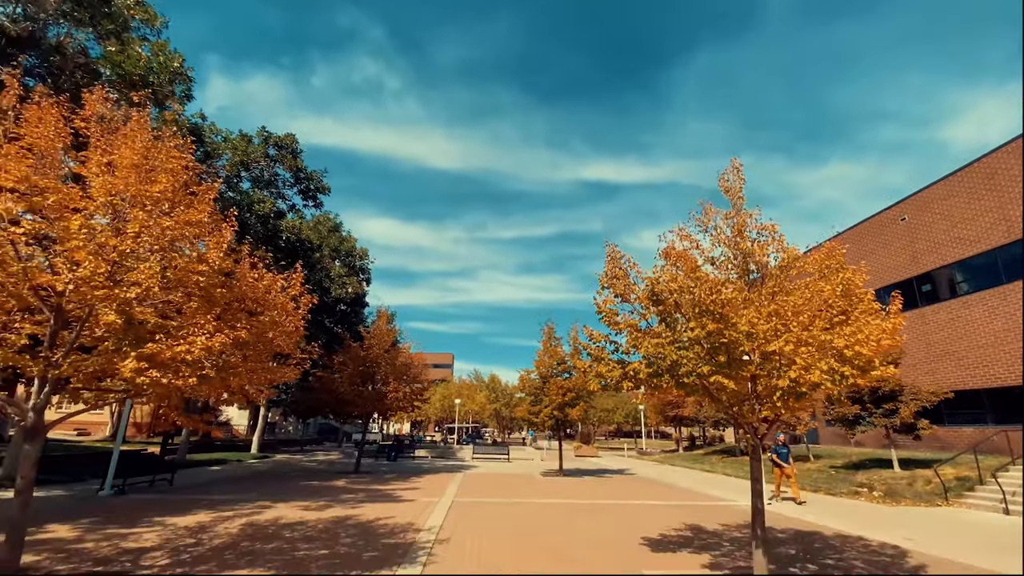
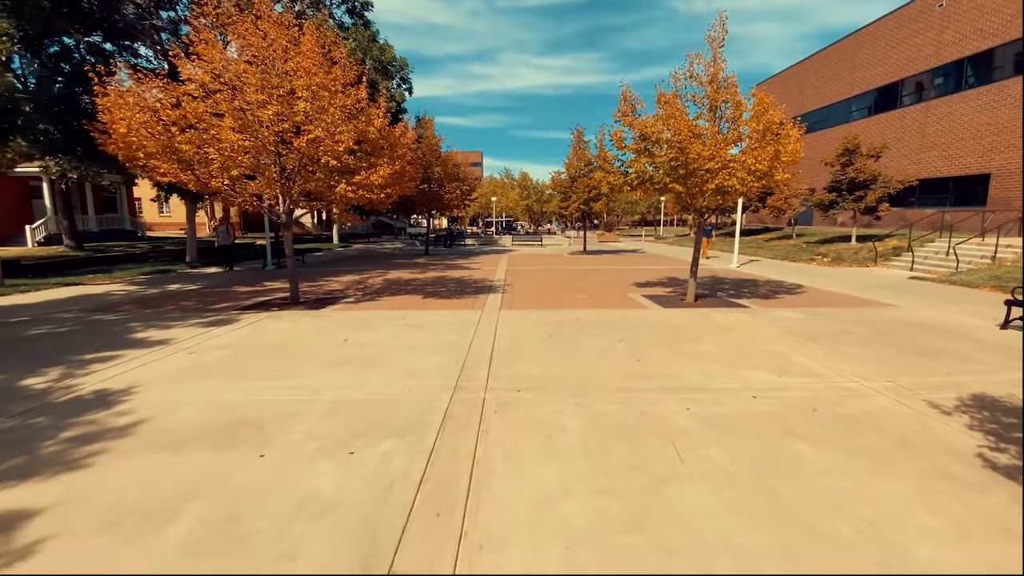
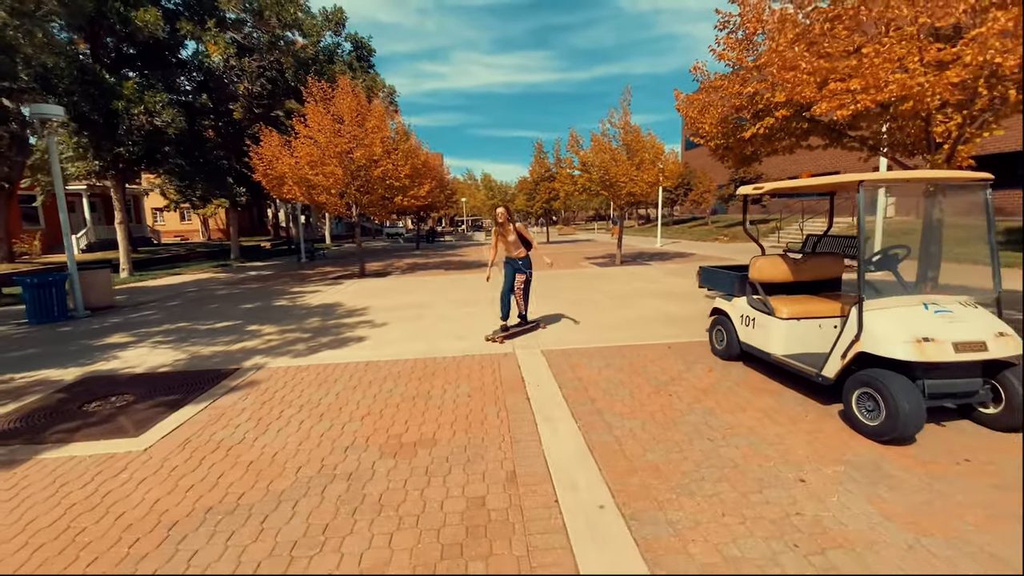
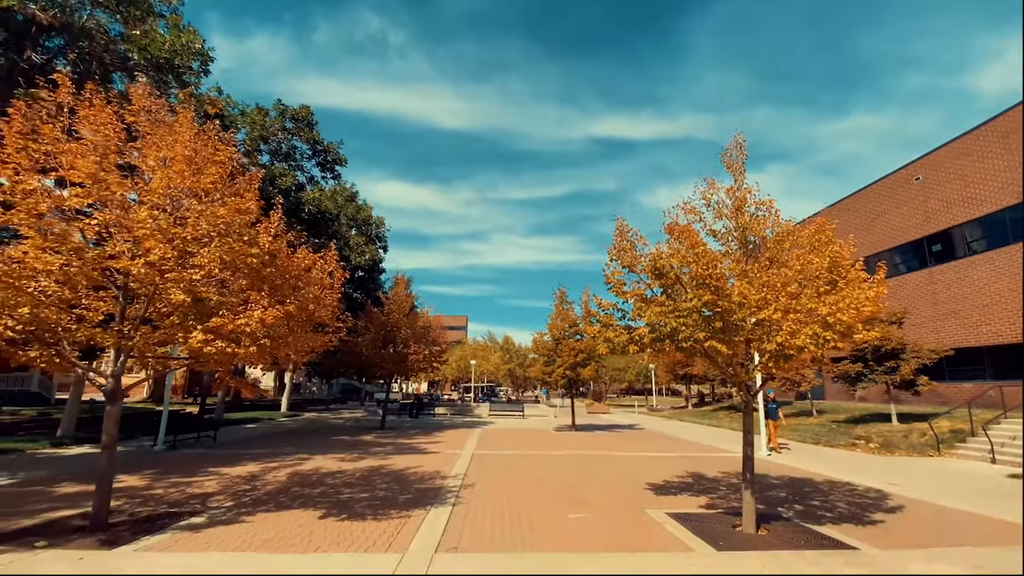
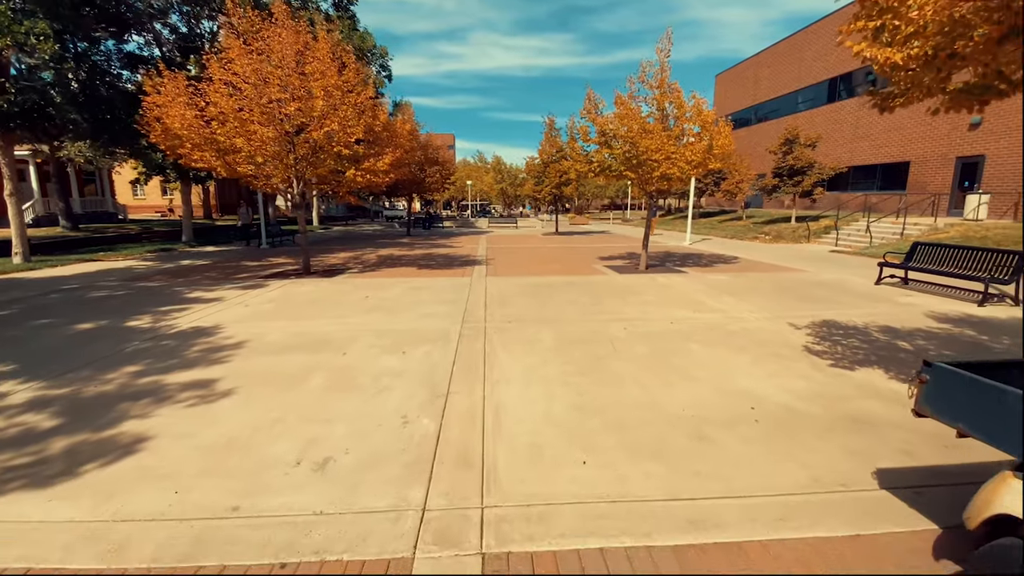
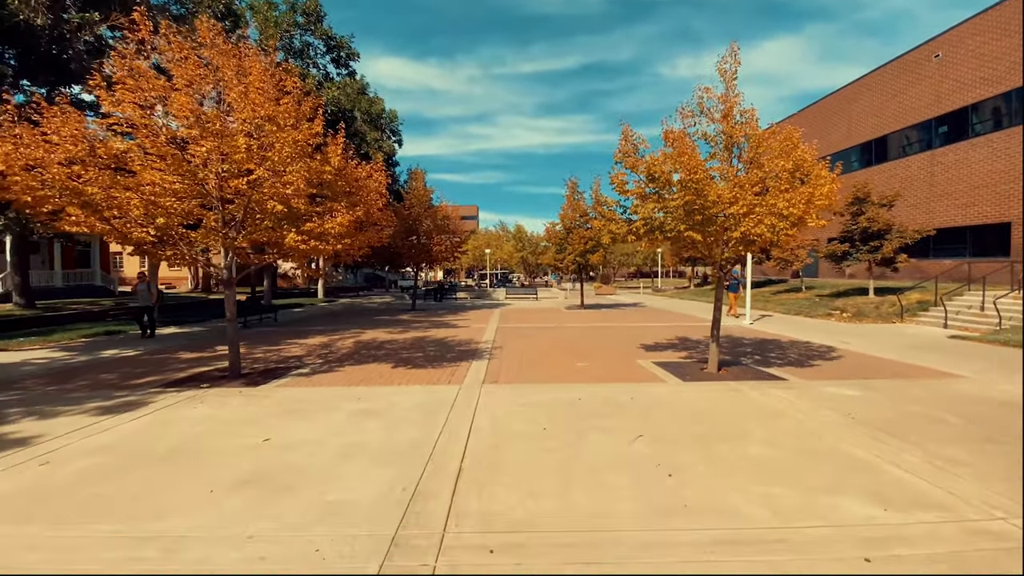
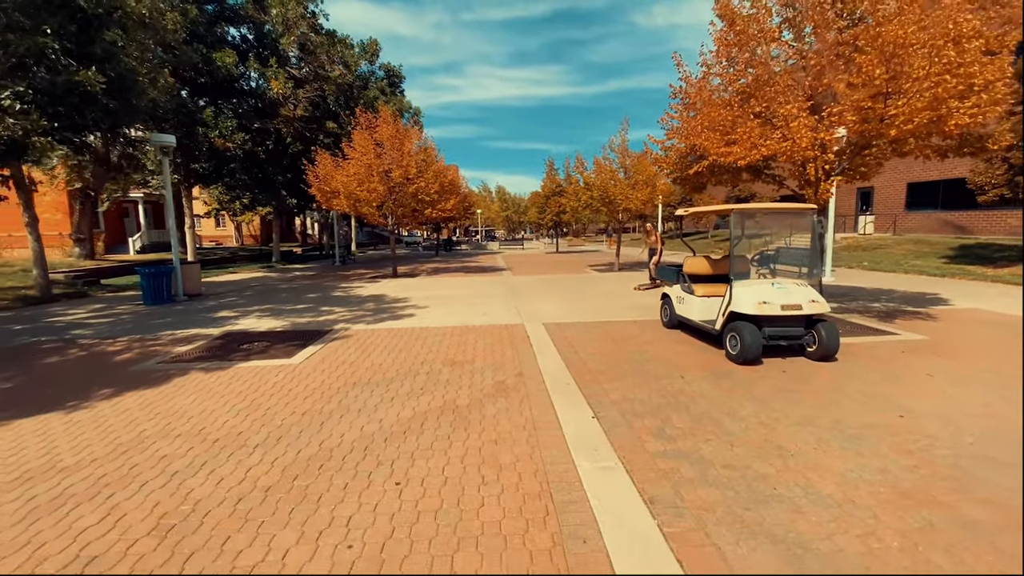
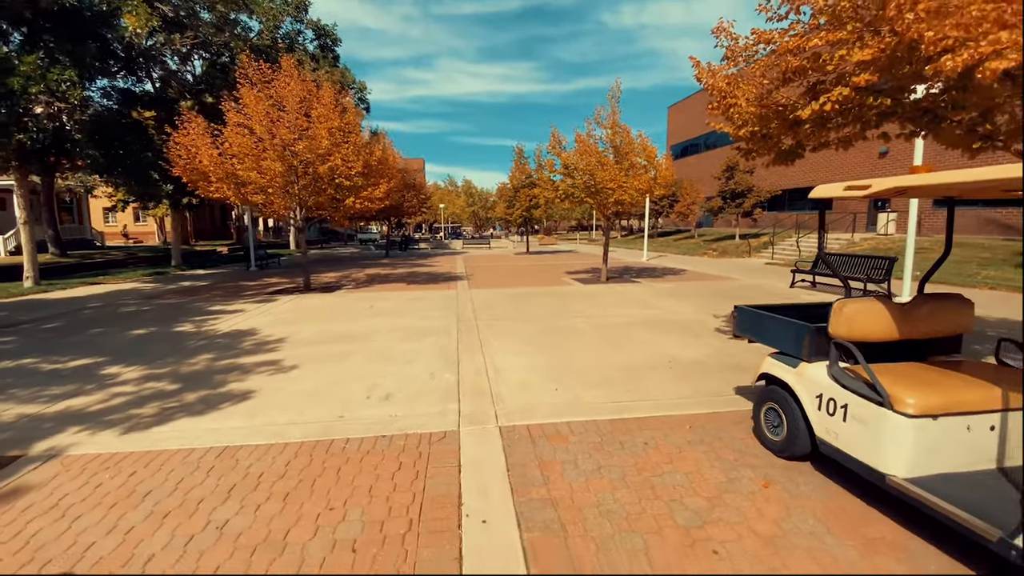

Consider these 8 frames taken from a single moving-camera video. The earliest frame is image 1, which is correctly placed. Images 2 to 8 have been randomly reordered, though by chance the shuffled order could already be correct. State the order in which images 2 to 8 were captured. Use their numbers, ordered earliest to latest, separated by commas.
4, 6, 2, 5, 8, 3, 7
